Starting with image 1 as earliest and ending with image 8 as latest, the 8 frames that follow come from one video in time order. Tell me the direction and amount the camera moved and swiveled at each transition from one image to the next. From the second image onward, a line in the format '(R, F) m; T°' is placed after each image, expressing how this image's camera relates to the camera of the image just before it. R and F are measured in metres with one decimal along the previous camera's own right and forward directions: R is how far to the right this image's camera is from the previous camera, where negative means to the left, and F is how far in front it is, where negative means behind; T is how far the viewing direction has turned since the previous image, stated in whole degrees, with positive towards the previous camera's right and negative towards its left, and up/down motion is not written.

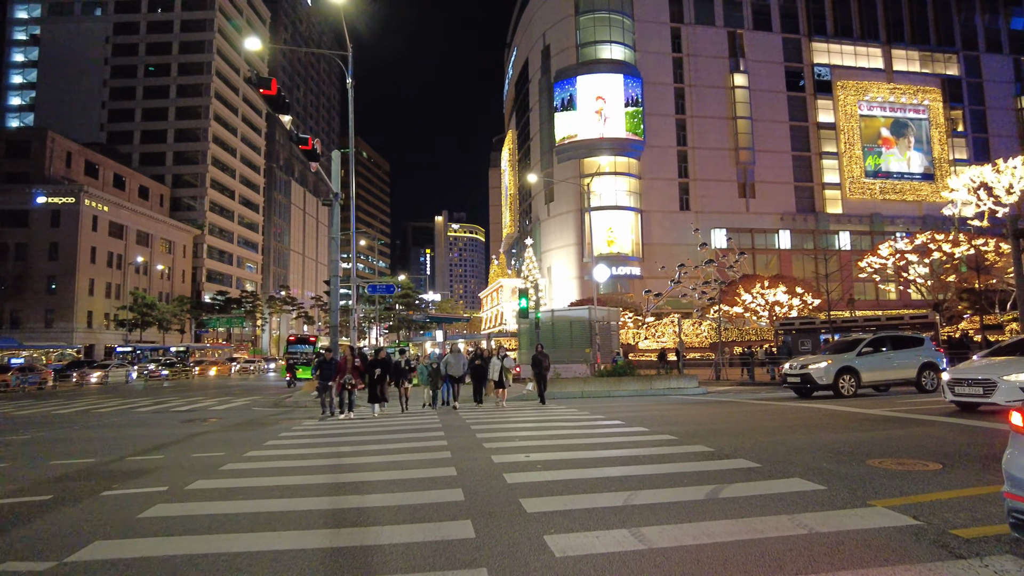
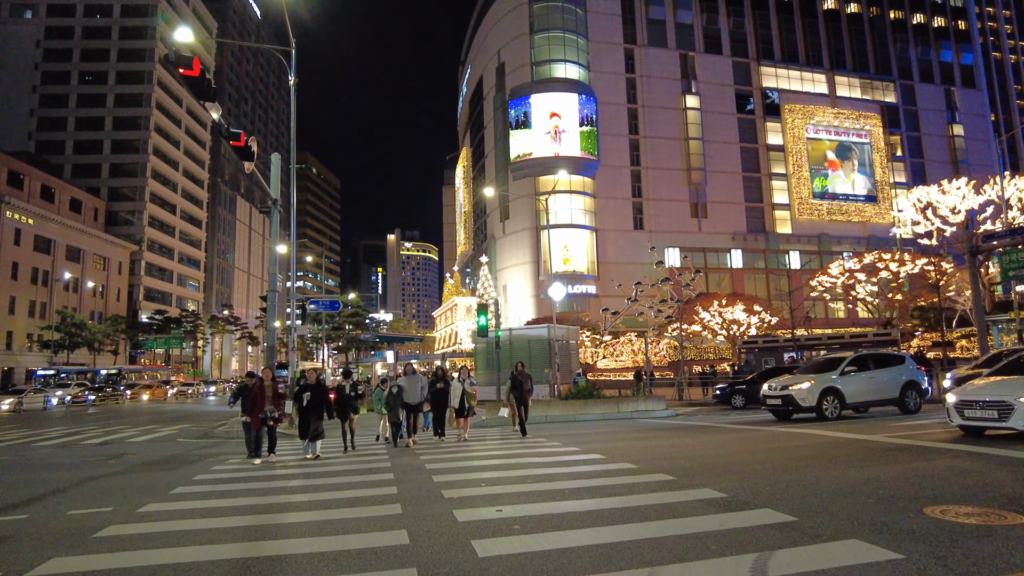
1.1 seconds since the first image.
(-0.1, +1.3) m; +4°
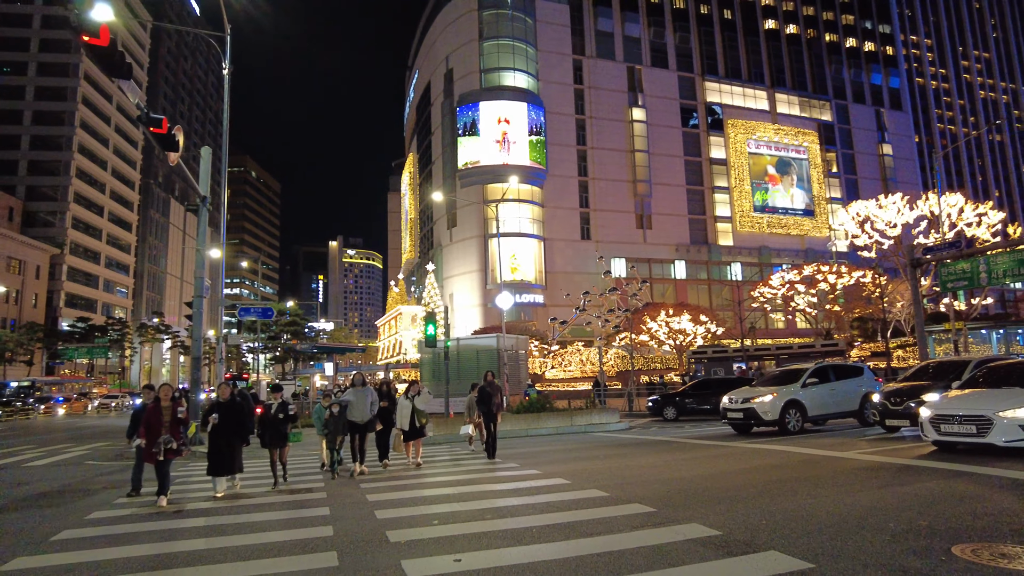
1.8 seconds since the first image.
(-0.1, +0.8) m; +5°
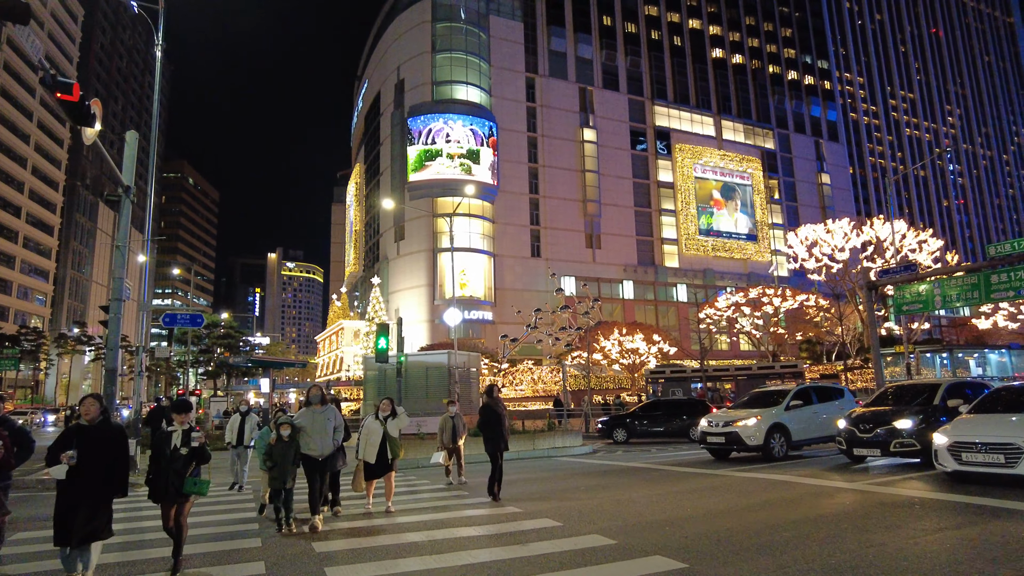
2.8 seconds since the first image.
(-0.4, +1.2) m; +5°
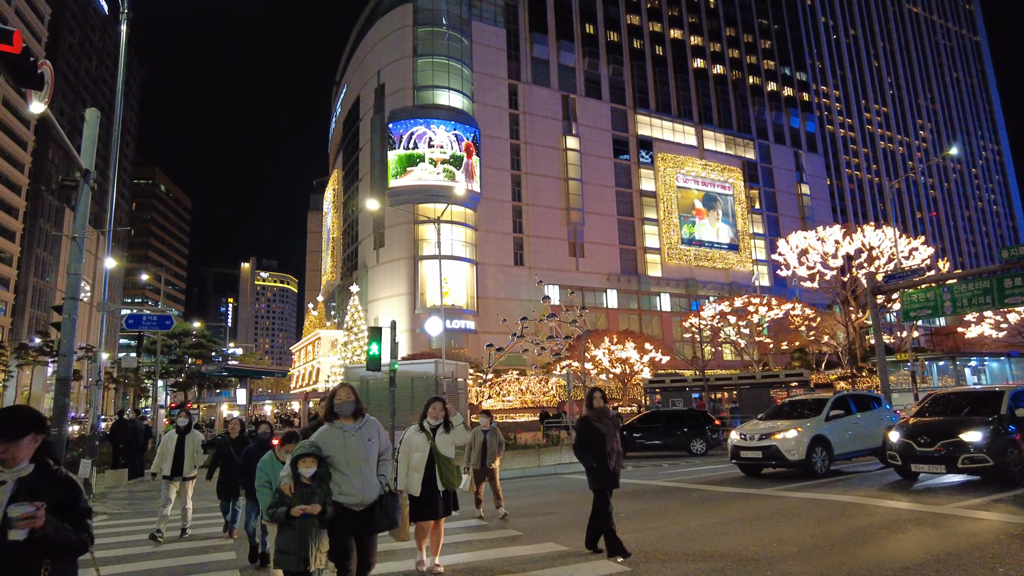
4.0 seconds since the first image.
(-0.6, +1.3) m; +2°
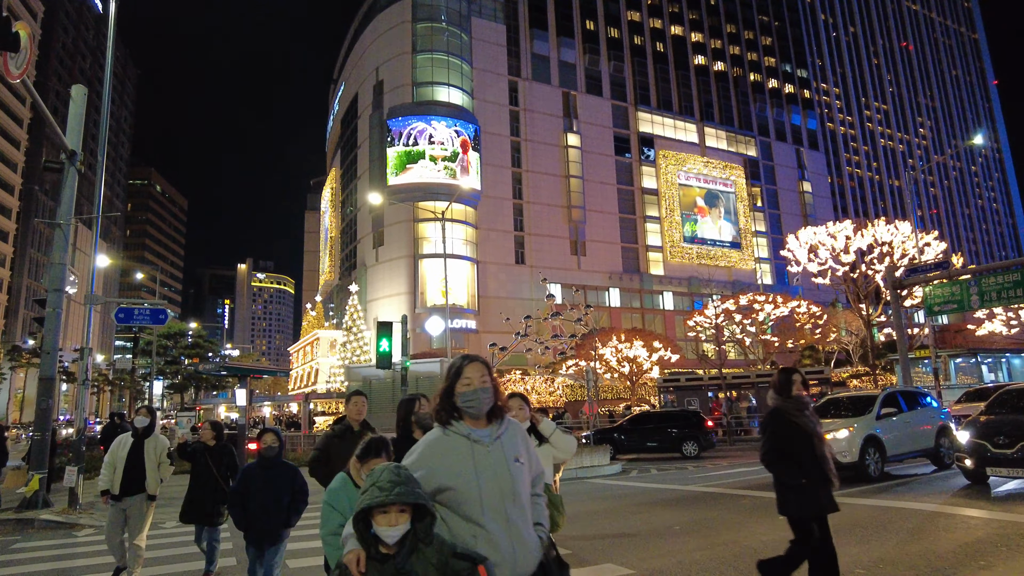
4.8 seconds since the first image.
(-0.4, +0.9) m; 0°
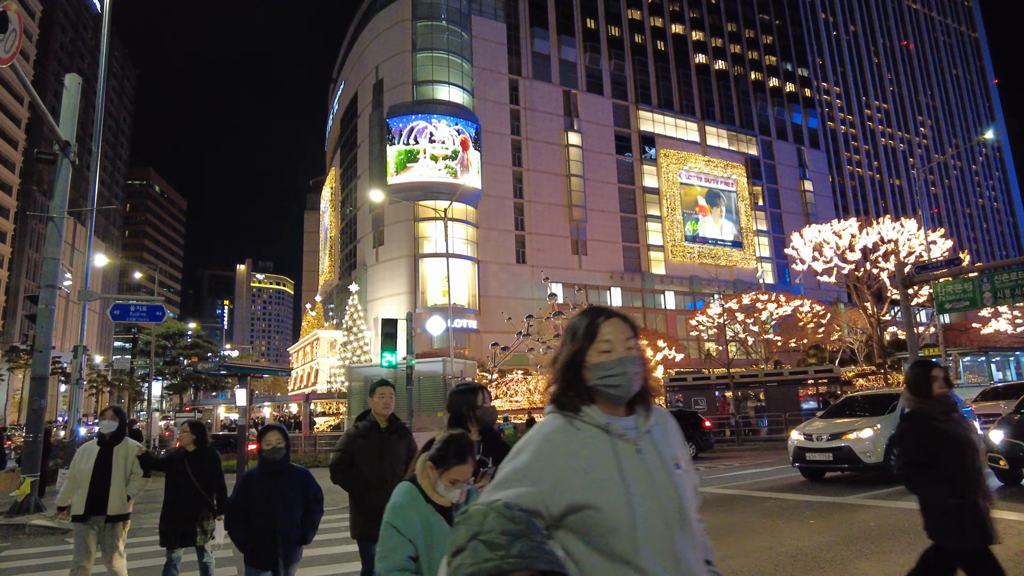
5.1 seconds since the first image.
(-0.2, +0.4) m; 0°
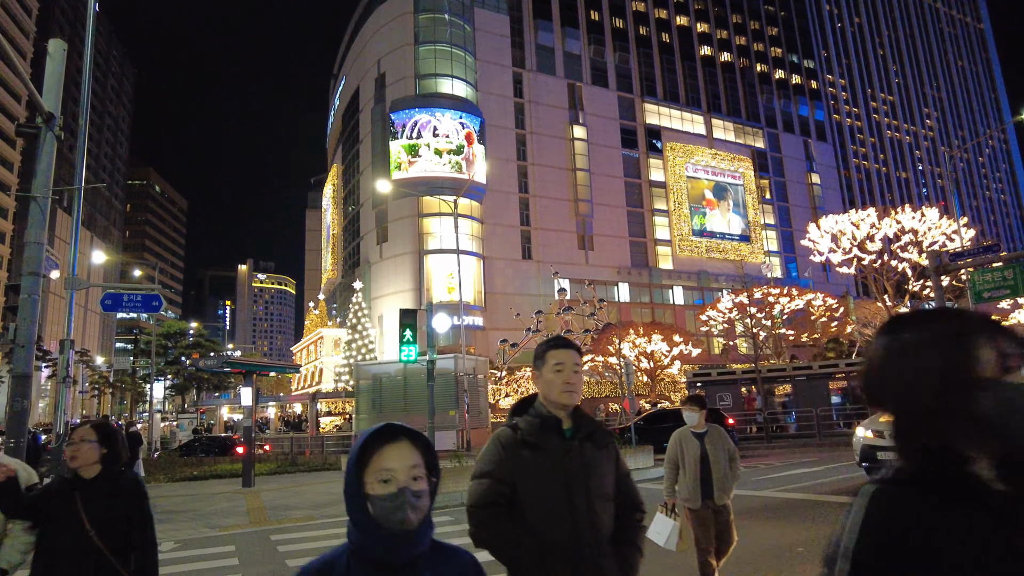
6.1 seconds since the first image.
(-0.5, +1.0) m; 0°
